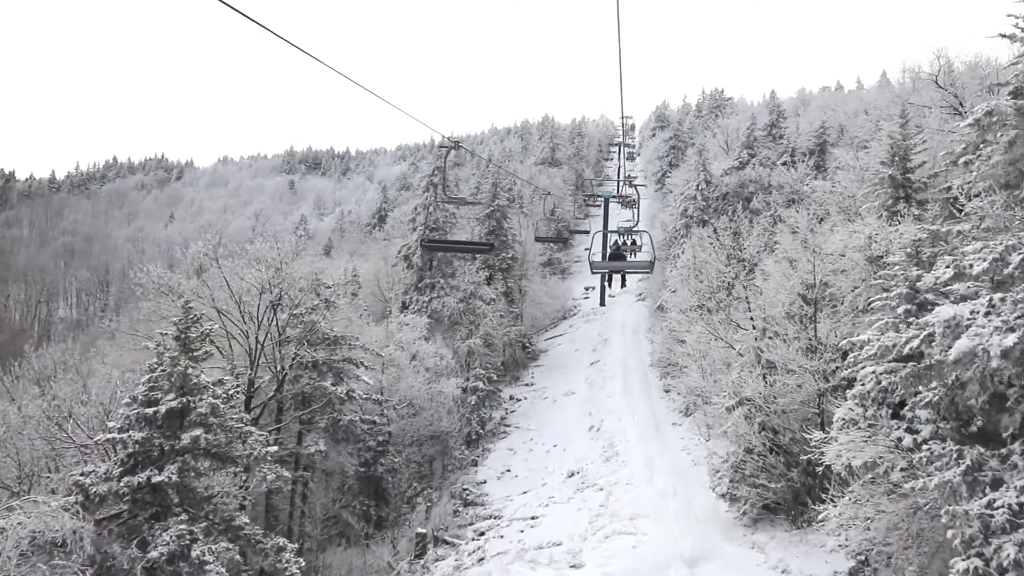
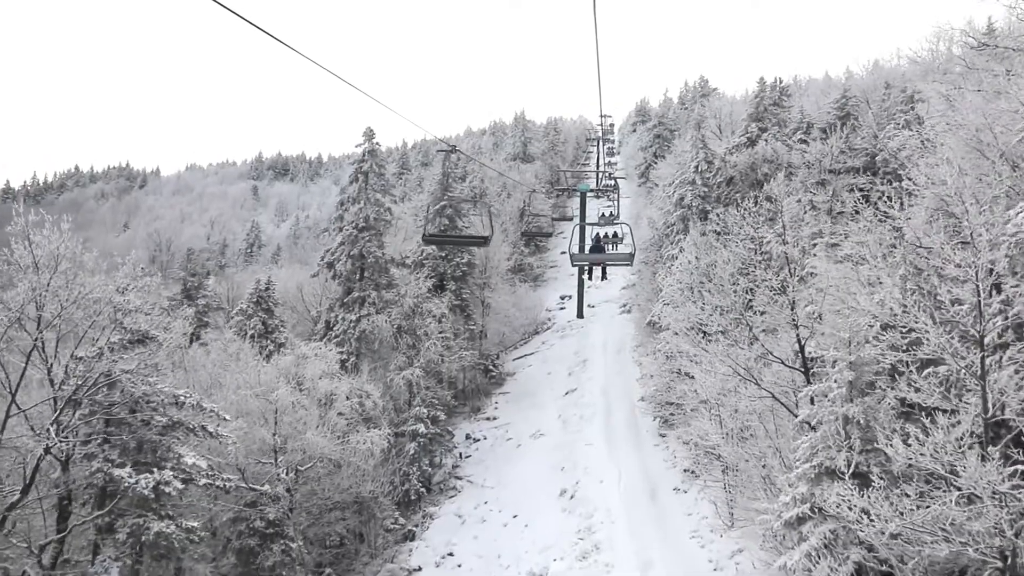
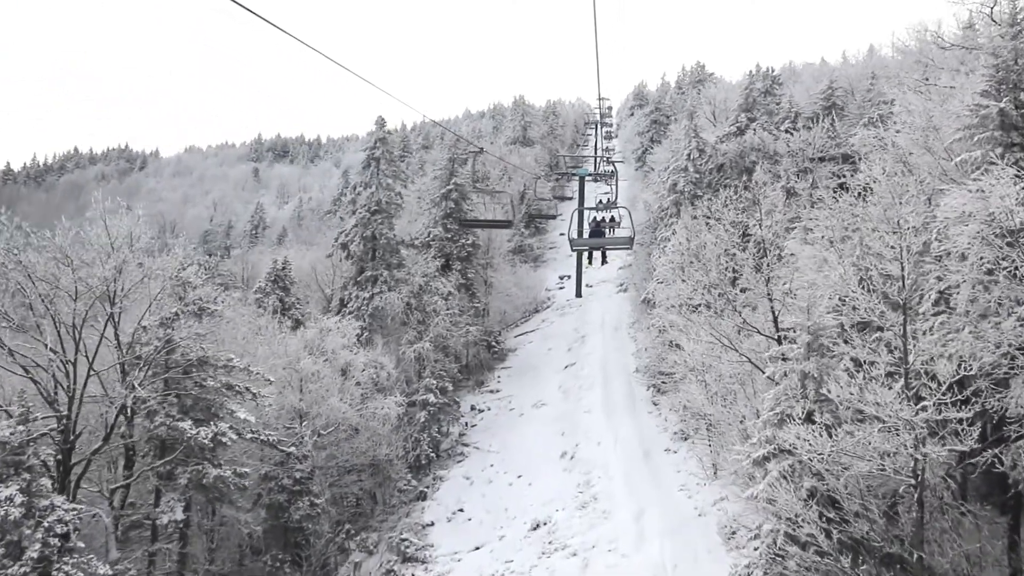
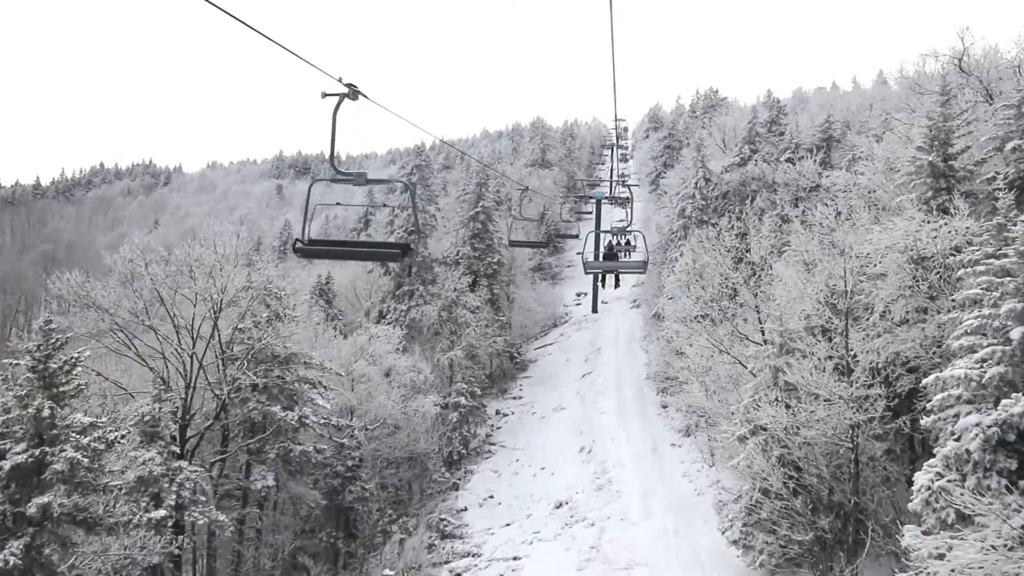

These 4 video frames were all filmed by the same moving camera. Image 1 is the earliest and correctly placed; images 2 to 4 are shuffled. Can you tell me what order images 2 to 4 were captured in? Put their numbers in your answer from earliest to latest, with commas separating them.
4, 3, 2
